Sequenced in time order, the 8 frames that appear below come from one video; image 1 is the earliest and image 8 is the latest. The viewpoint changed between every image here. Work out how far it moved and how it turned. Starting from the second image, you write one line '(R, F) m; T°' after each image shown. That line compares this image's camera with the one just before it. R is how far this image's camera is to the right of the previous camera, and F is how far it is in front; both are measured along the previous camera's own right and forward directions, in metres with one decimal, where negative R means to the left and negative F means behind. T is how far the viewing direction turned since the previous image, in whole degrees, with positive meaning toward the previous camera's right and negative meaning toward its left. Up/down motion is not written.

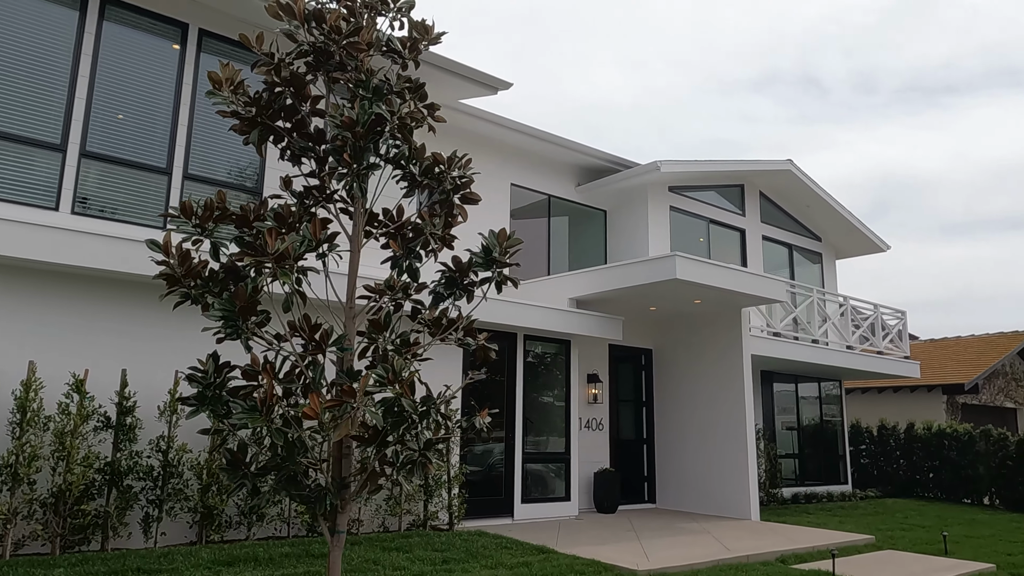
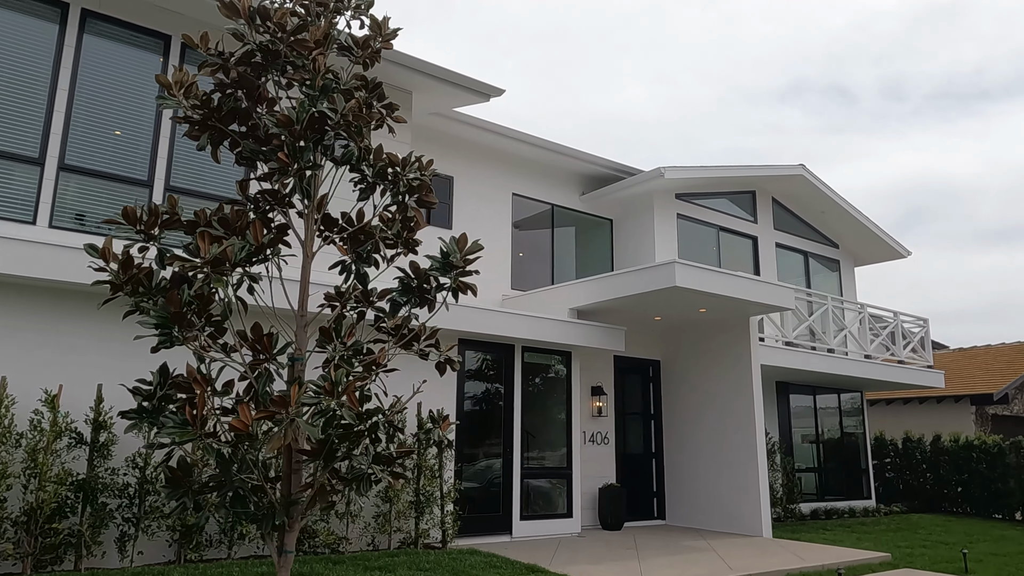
(+0.3, +0.2) m; -2°
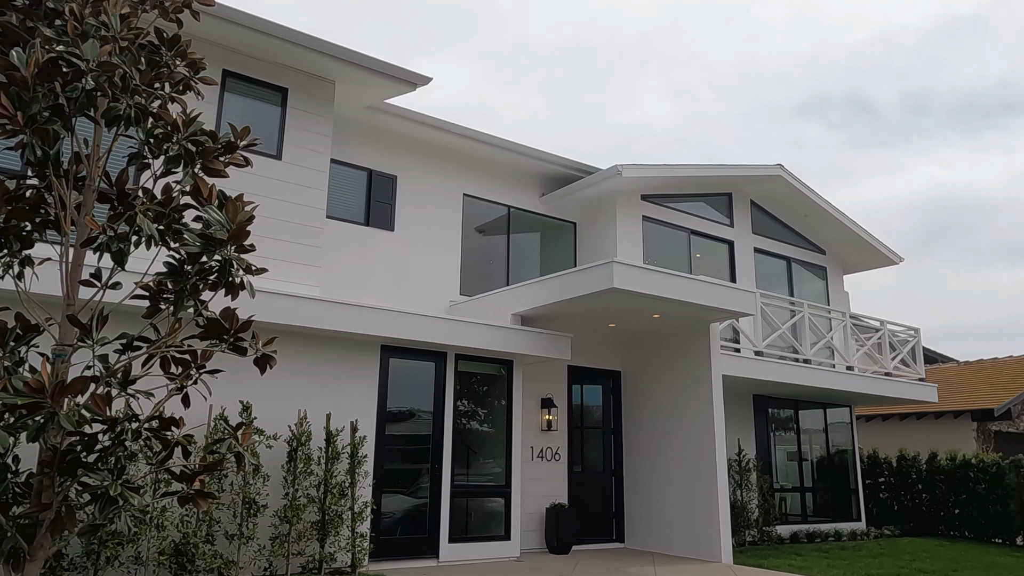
(+1.0, +0.6) m; -1°
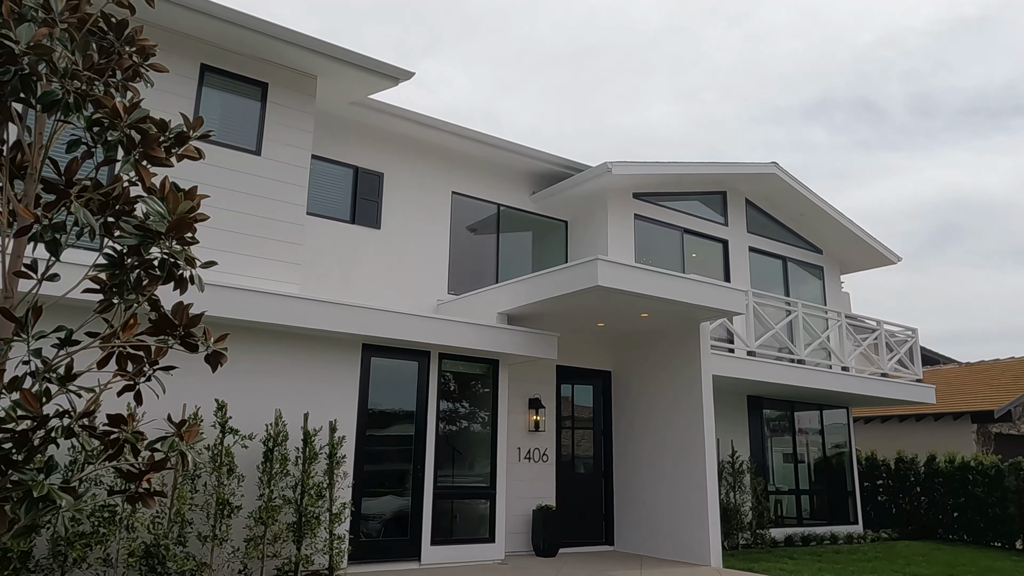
(+0.2, +0.1) m; 0°
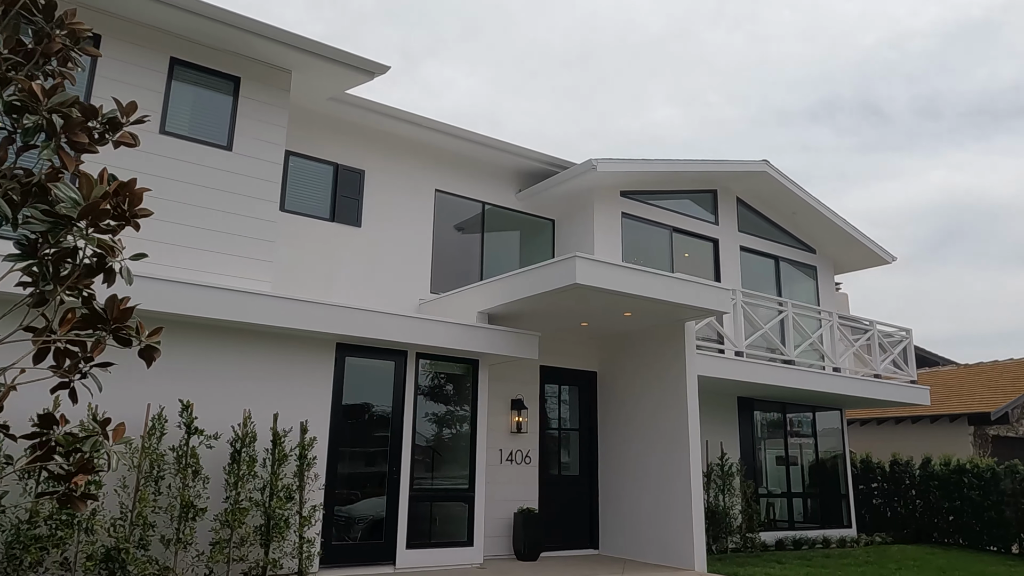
(+0.3, +0.2) m; 0°
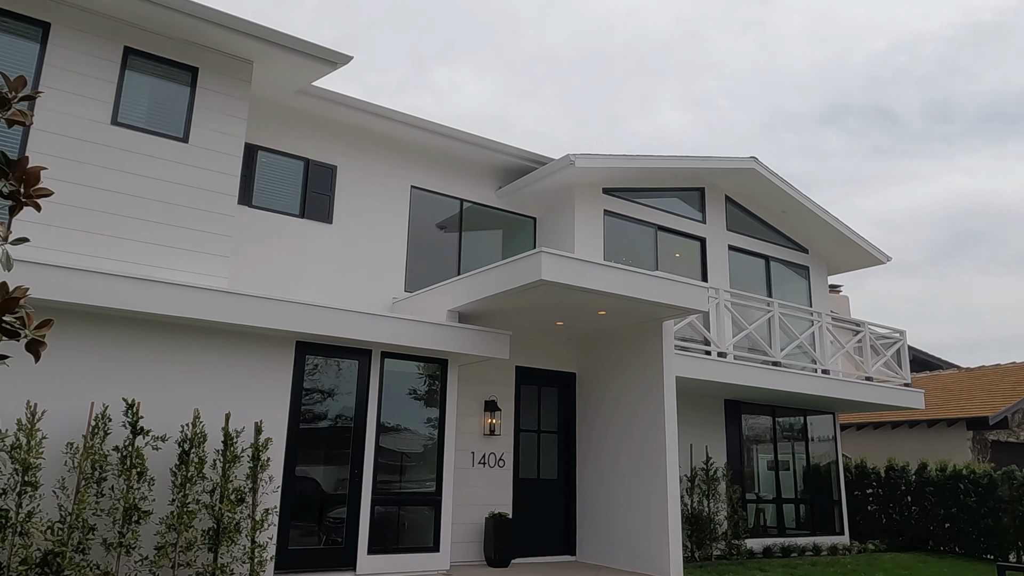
(+0.4, +0.2) m; -1°
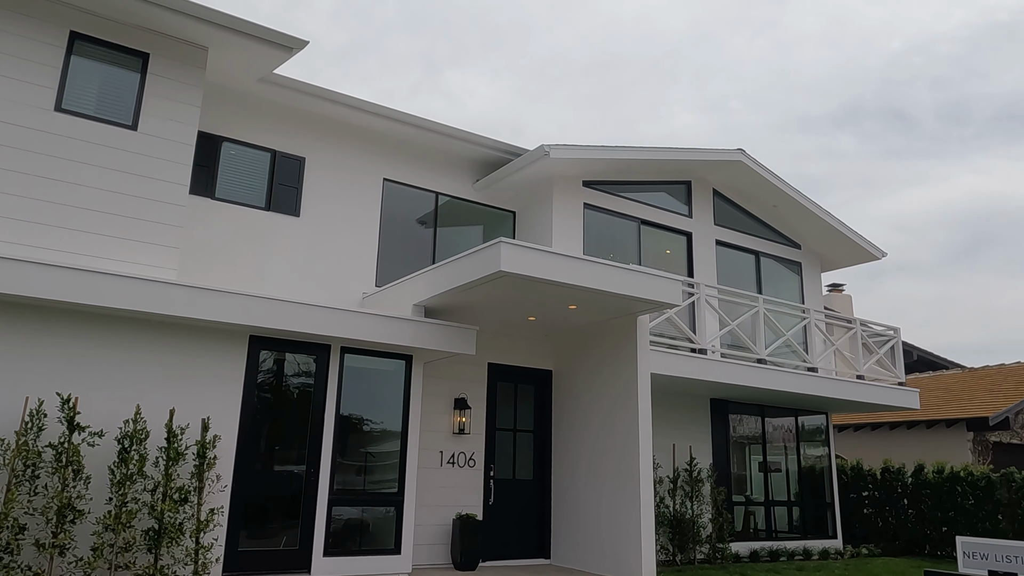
(+0.5, +0.3) m; -1°
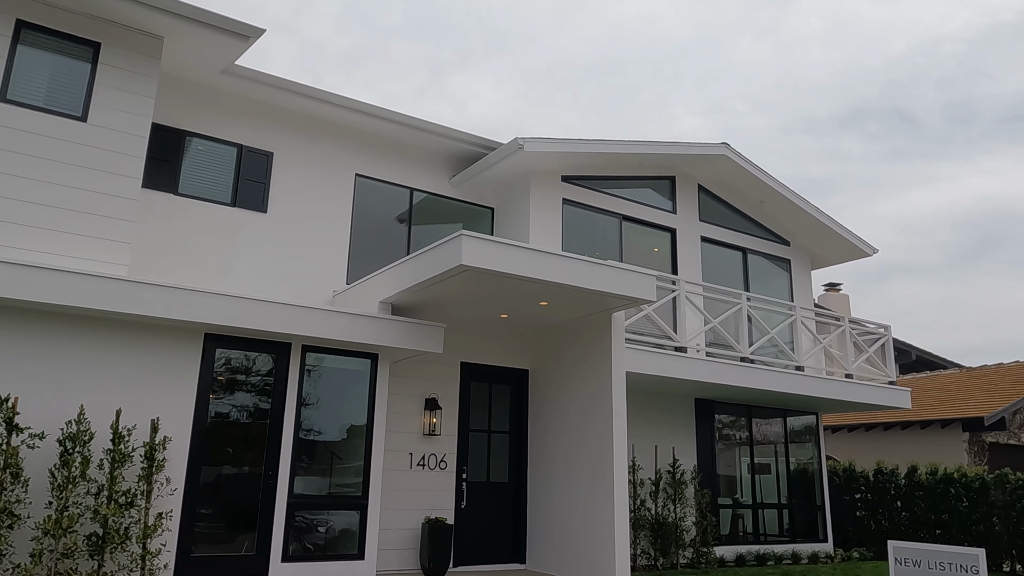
(+0.4, +0.2) m; 0°
